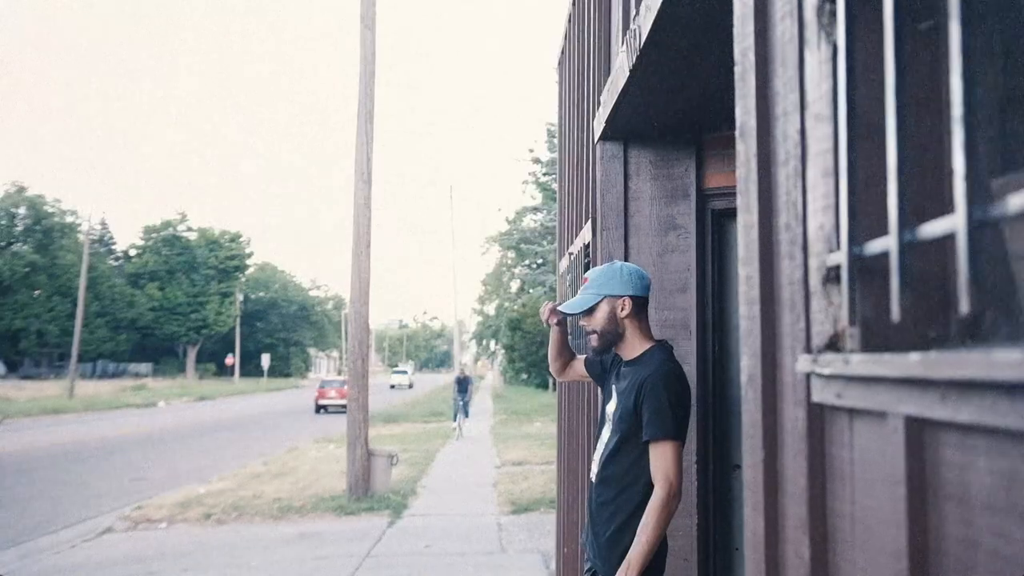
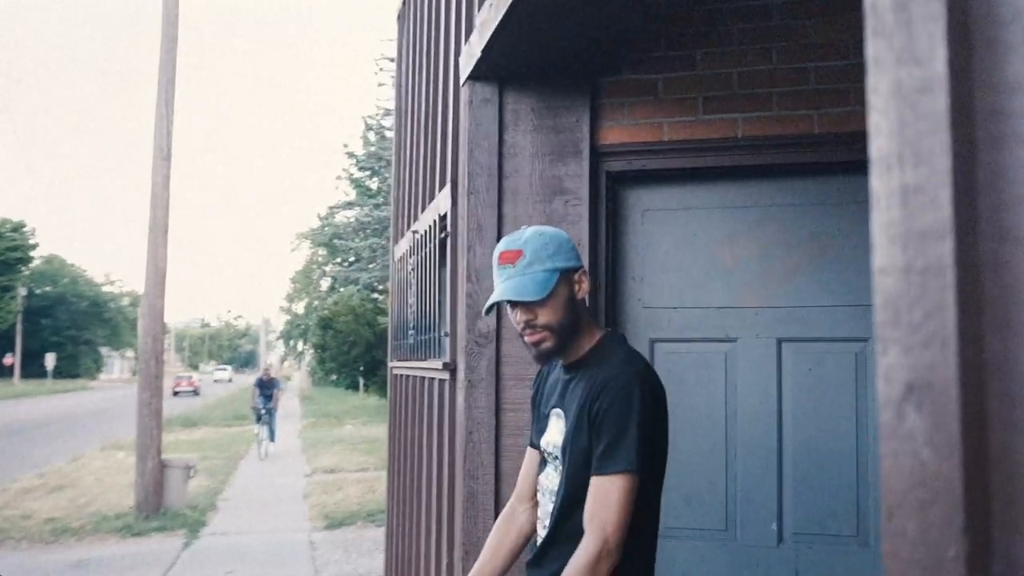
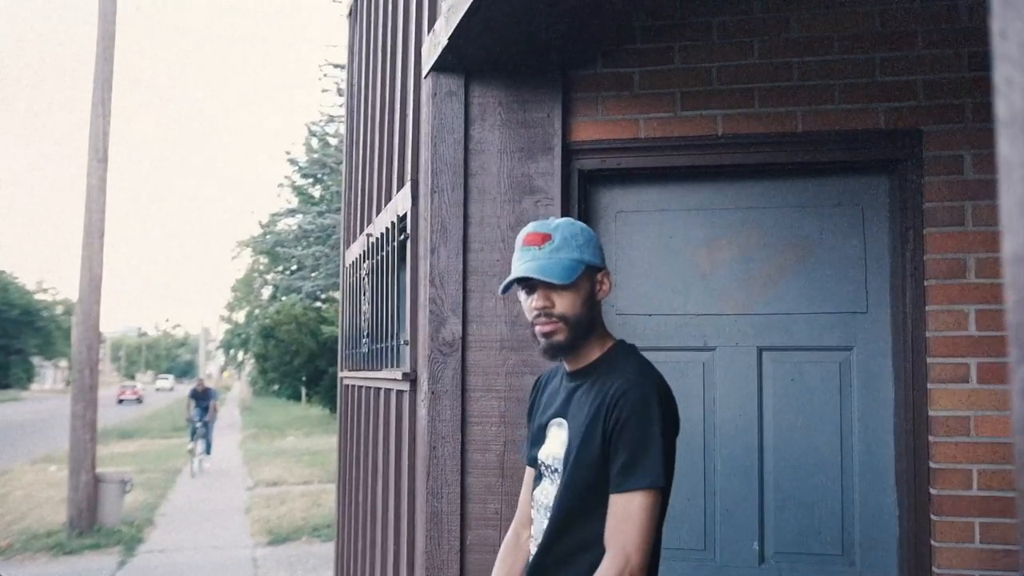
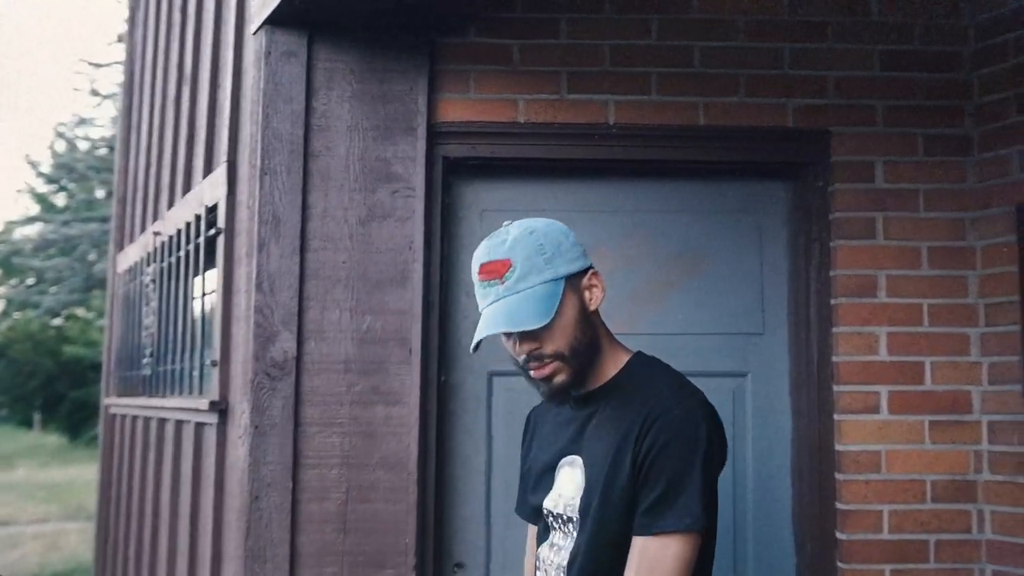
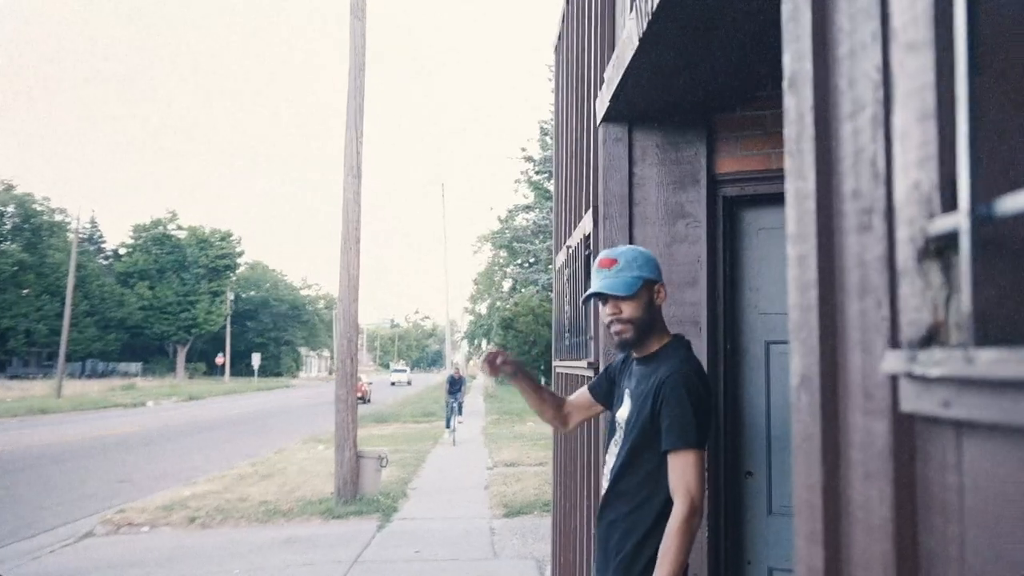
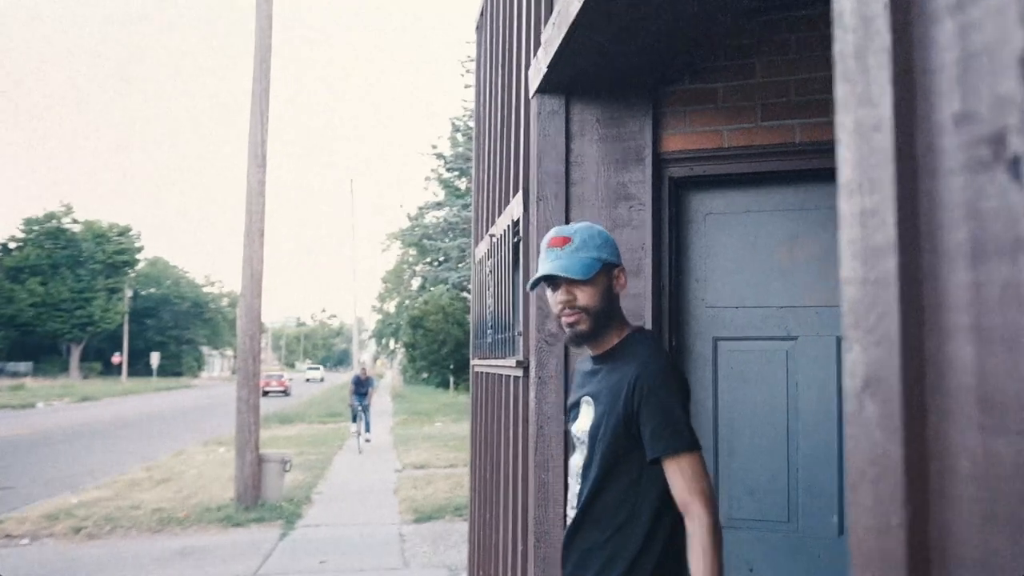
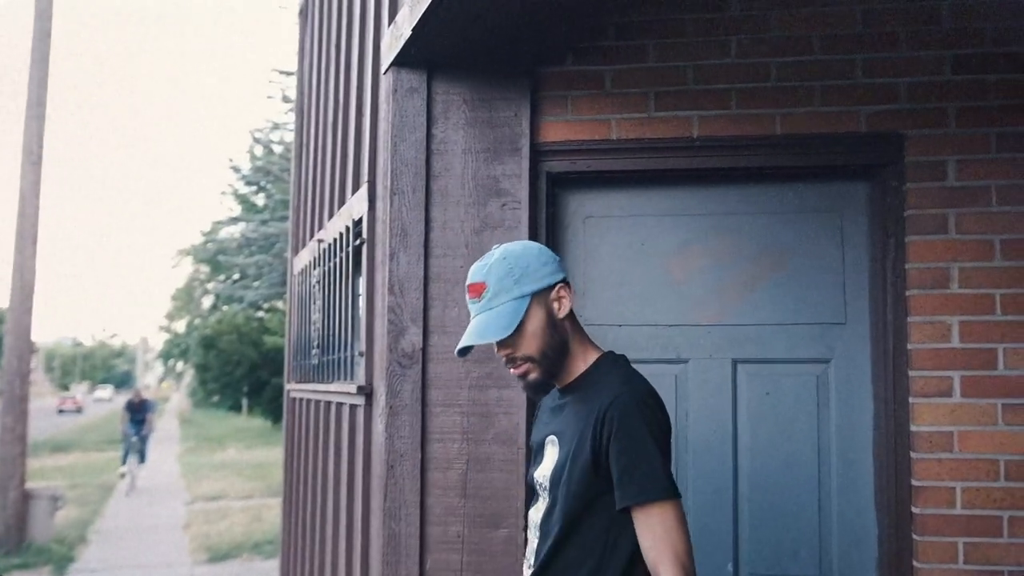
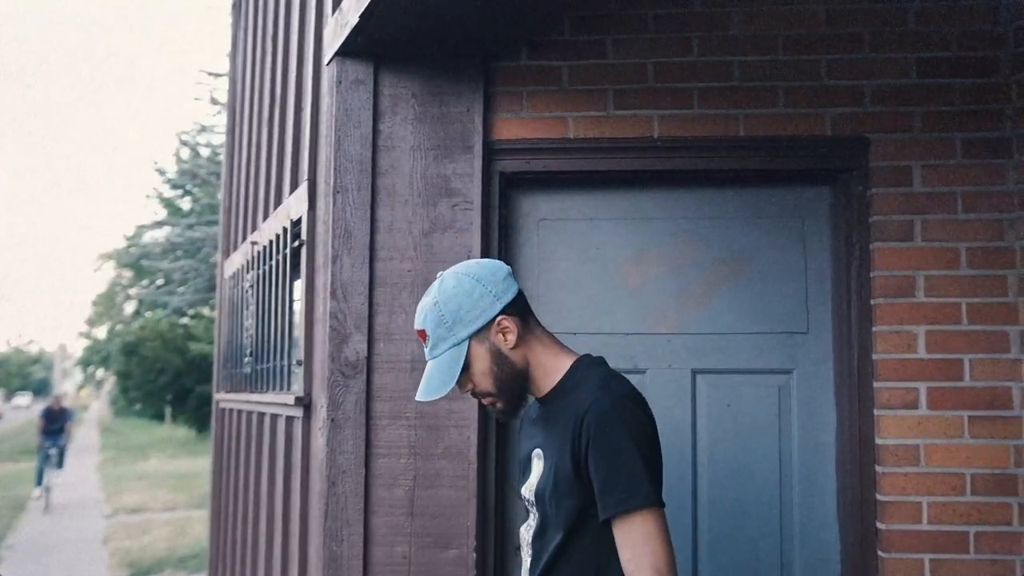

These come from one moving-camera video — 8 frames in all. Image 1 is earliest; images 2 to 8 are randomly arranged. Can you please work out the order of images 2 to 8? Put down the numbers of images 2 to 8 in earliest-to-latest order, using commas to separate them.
5, 6, 2, 3, 7, 8, 4
